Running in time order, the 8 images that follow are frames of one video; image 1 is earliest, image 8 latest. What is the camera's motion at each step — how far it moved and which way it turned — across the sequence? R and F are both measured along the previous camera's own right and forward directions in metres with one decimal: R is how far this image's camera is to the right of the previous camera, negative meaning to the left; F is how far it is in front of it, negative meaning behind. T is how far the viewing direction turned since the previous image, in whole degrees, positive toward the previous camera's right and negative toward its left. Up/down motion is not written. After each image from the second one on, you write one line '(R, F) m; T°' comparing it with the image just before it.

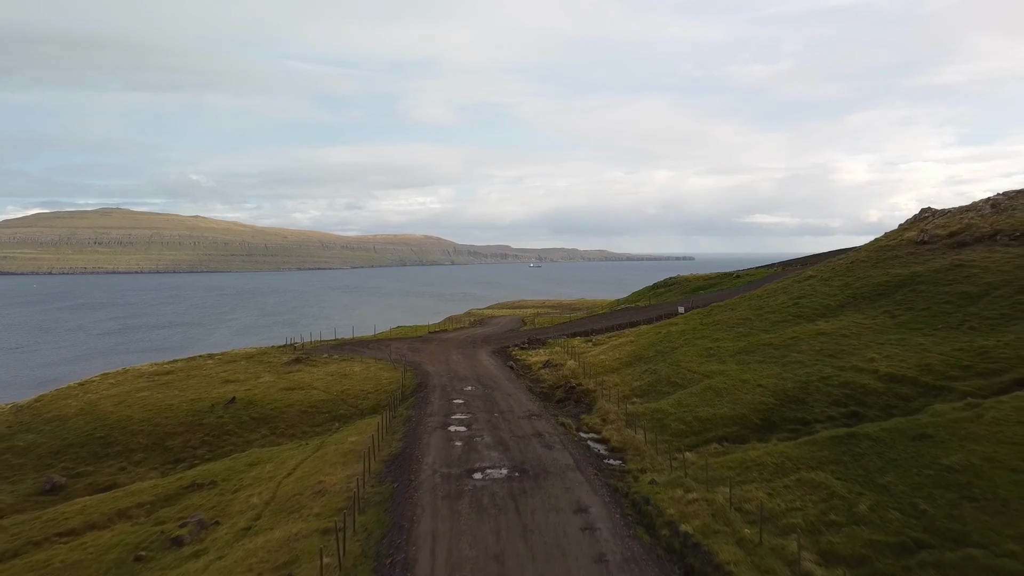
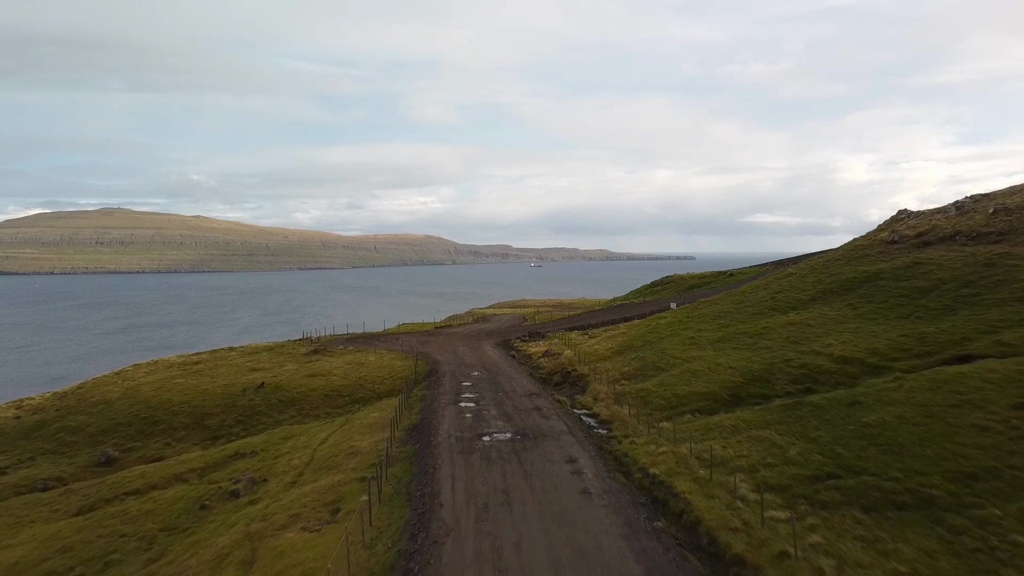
(-0.1, -4.0) m; 0°
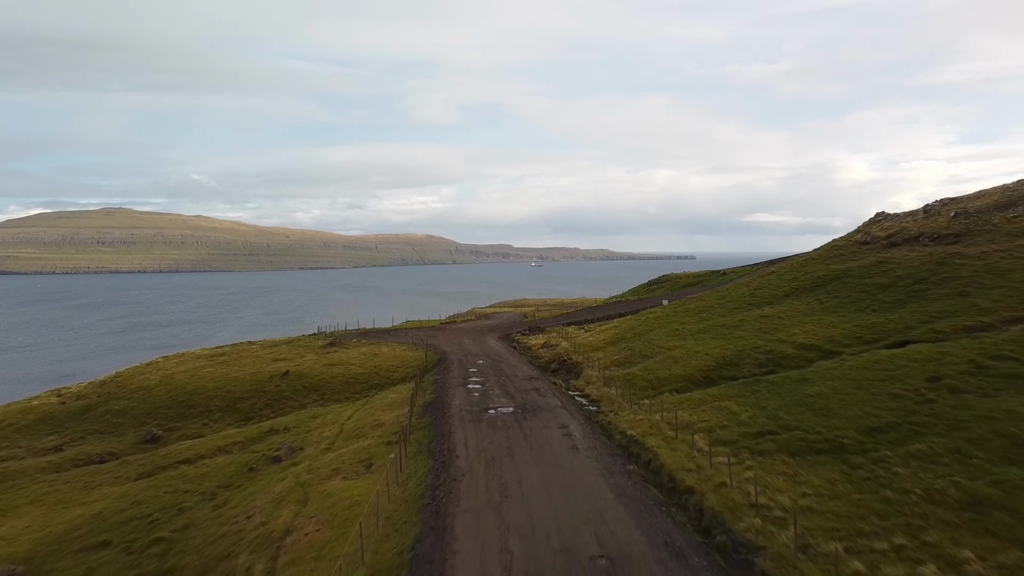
(0.0, -4.2) m; 0°
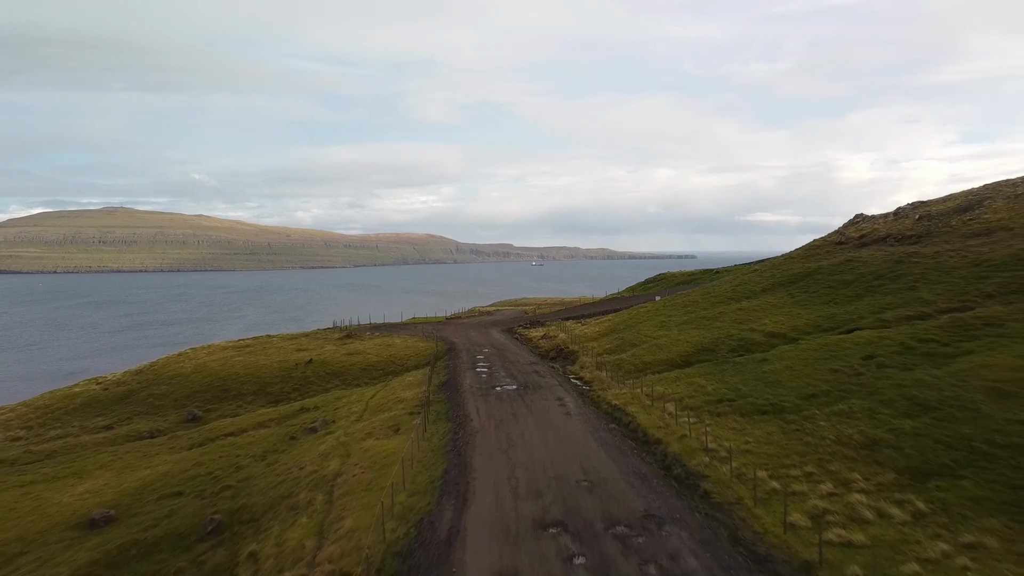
(-0.1, -4.7) m; 0°
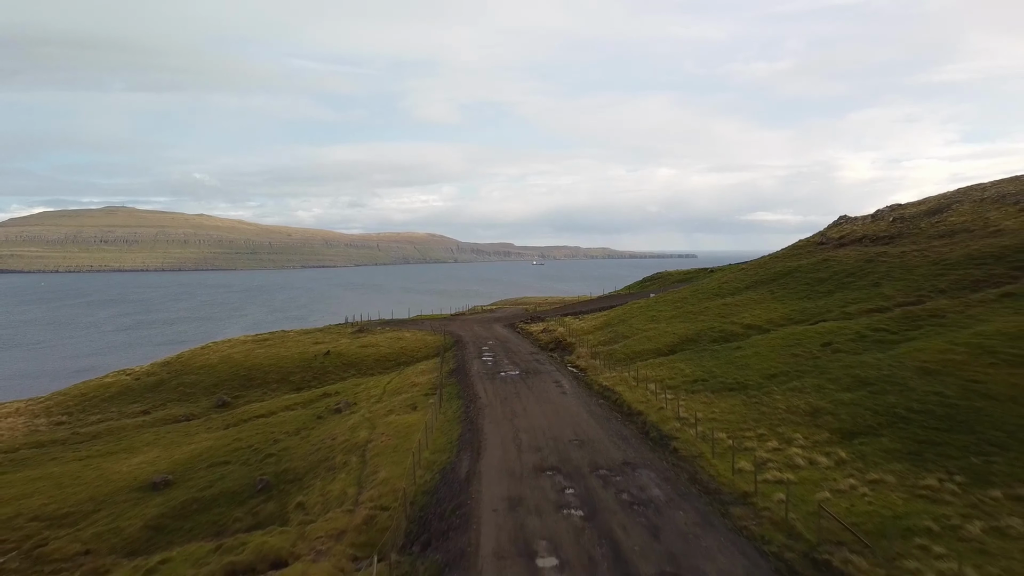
(-0.1, -4.1) m; 0°
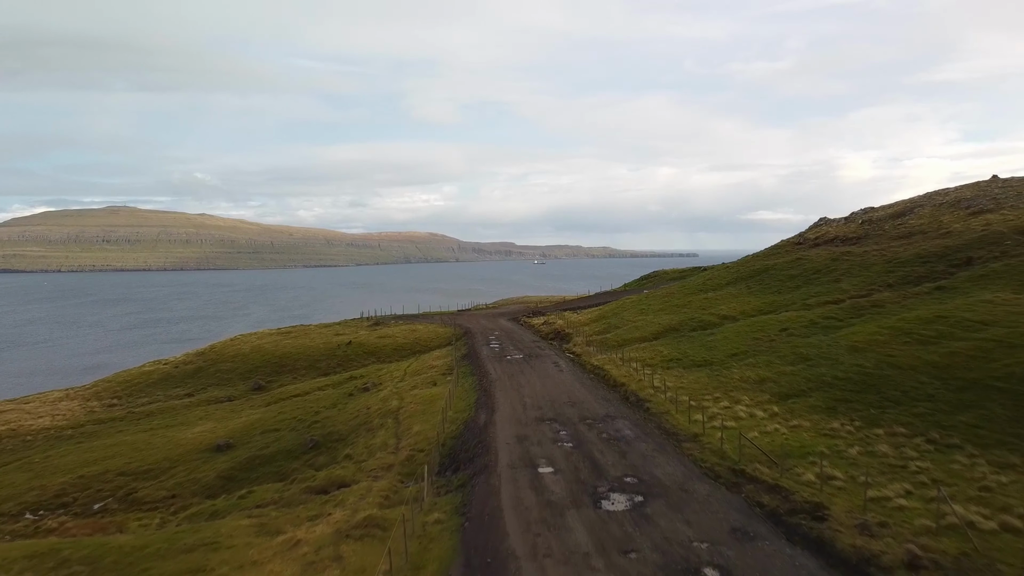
(-0.2, -5.9) m; 0°
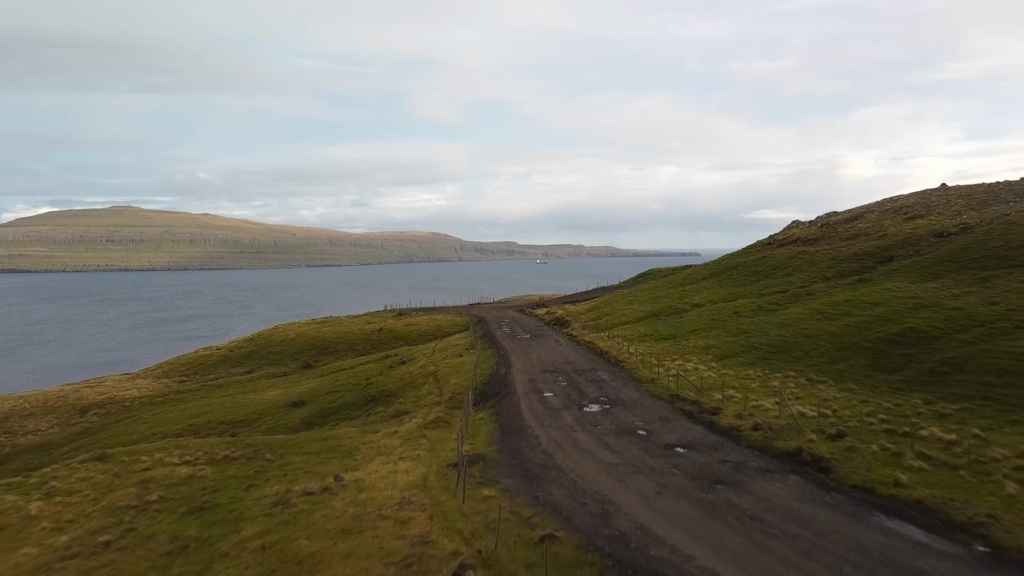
(-0.4, -10.3) m; 0°
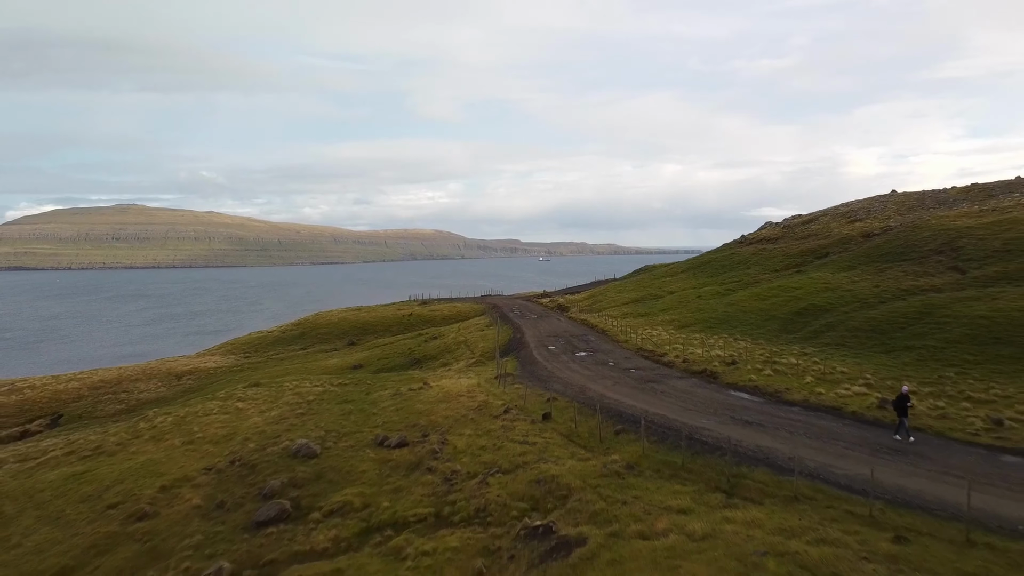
(-0.6, -13.3) m; 0°
